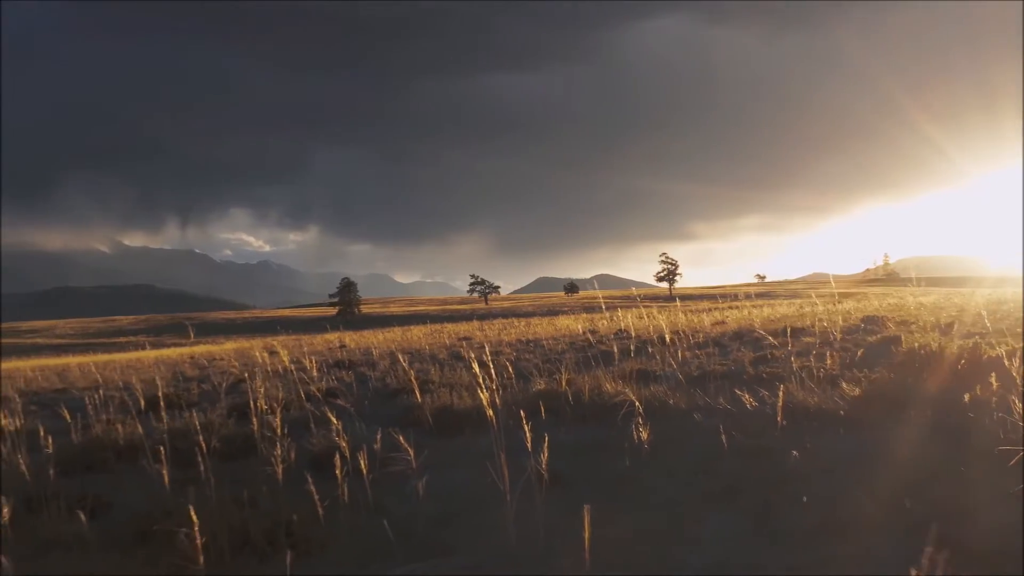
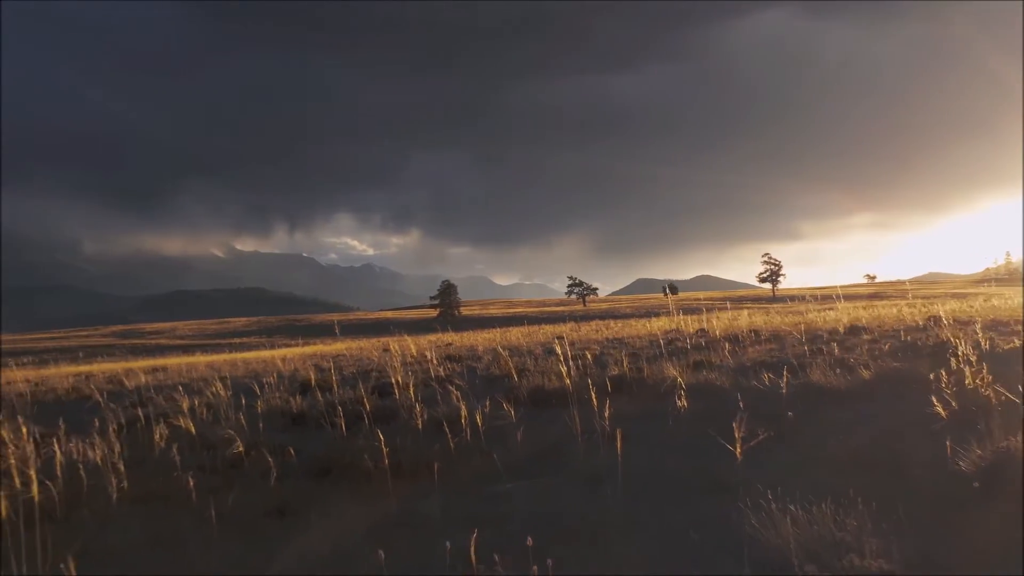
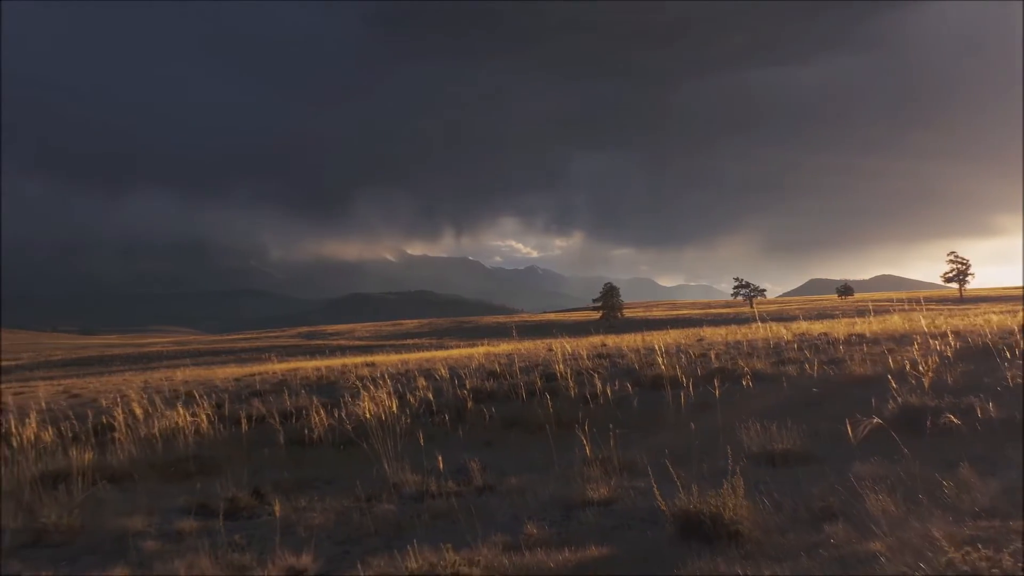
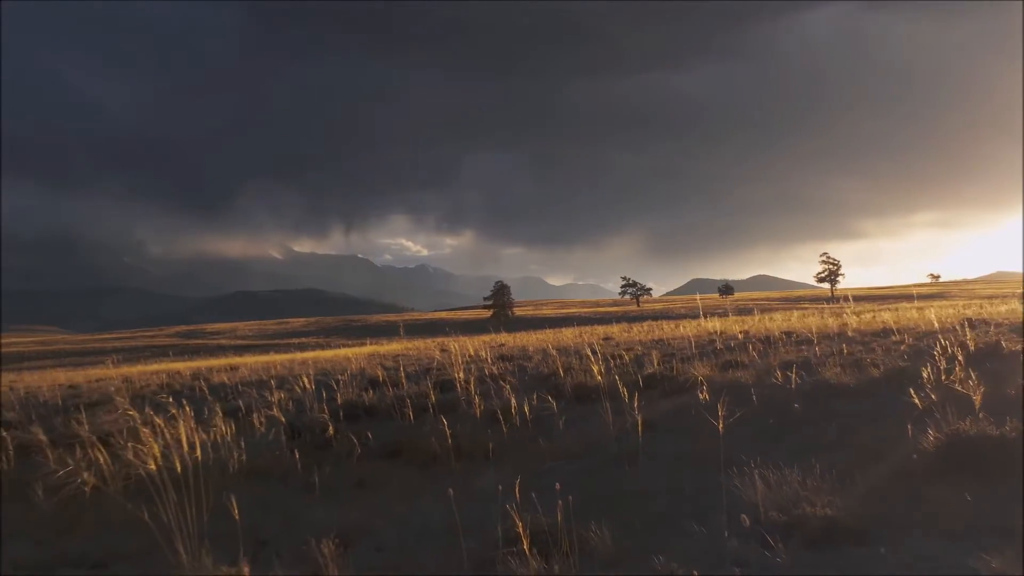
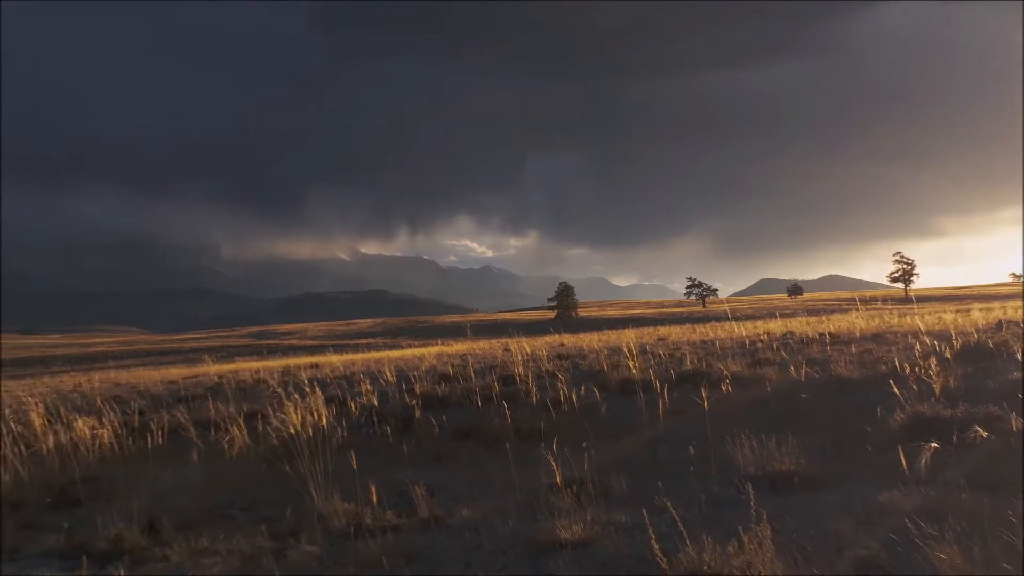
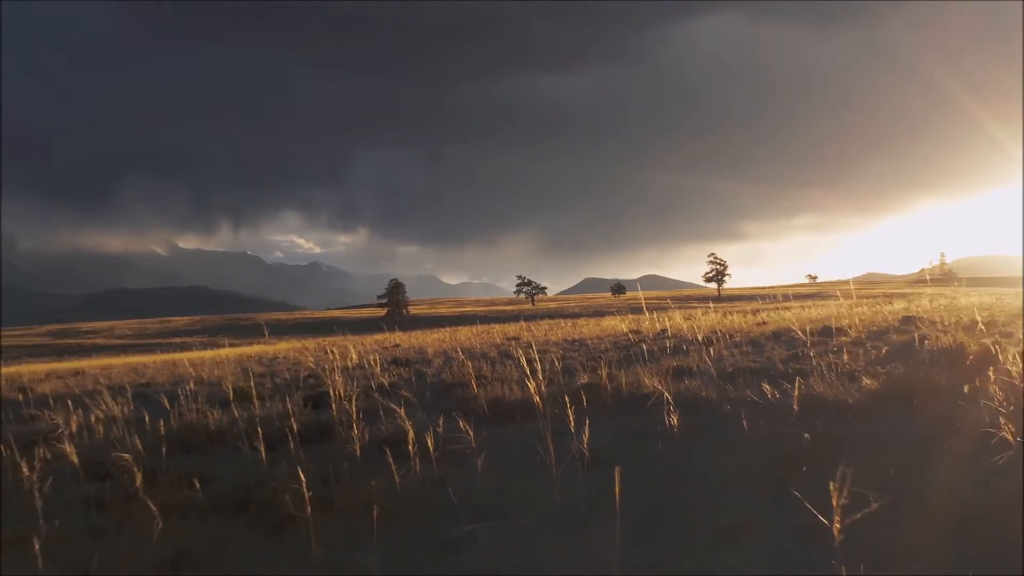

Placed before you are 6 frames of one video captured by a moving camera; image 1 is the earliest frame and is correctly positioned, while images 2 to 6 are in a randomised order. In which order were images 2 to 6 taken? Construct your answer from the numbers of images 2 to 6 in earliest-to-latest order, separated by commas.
6, 2, 4, 5, 3
